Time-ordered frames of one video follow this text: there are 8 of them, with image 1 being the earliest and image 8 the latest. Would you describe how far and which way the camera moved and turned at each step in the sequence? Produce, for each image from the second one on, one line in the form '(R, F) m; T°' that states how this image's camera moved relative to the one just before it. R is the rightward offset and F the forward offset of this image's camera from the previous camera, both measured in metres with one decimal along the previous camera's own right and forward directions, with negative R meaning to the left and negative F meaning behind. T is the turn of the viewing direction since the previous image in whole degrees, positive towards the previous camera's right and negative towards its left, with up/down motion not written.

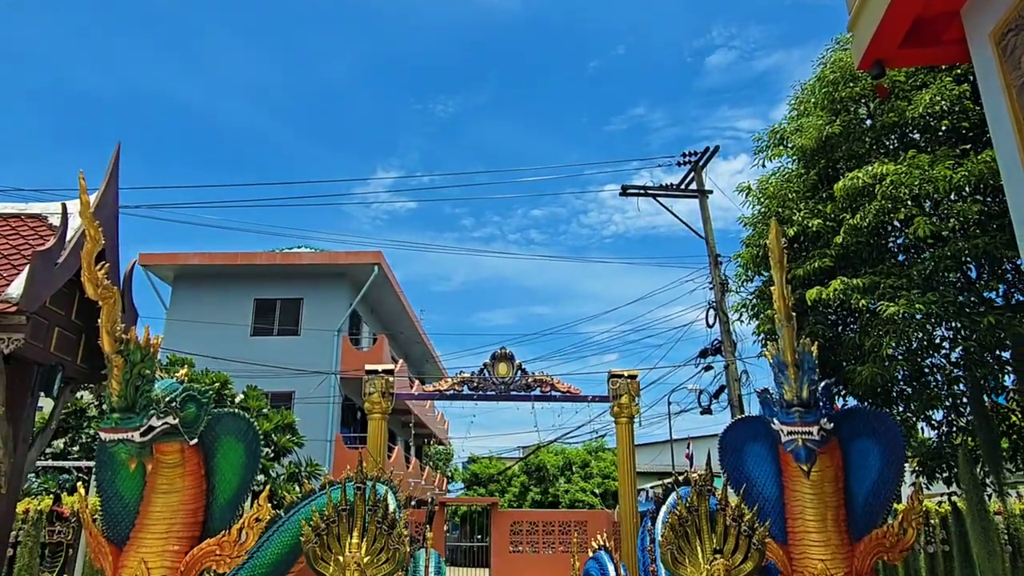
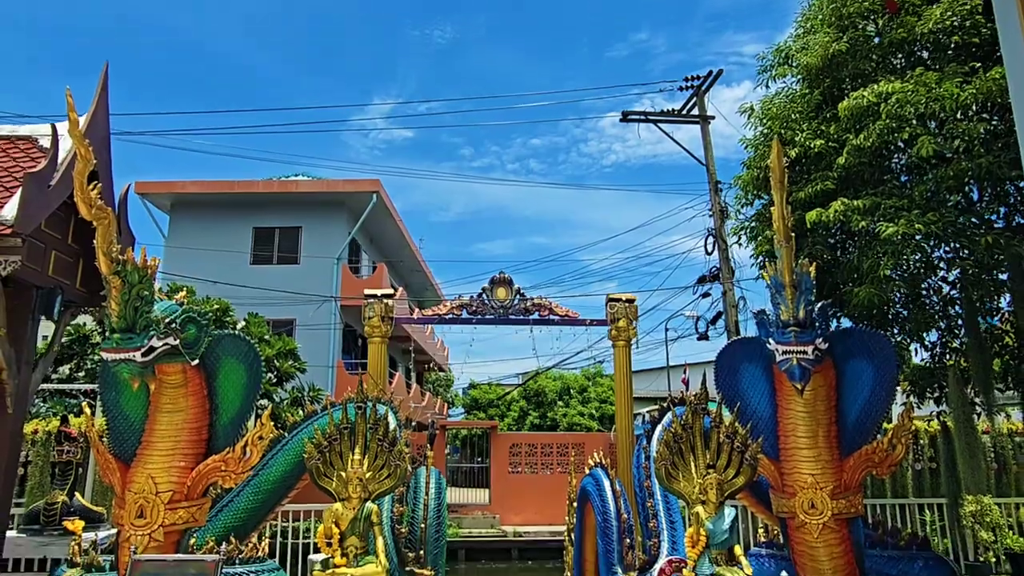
(0.0, 0.0) m; 0°
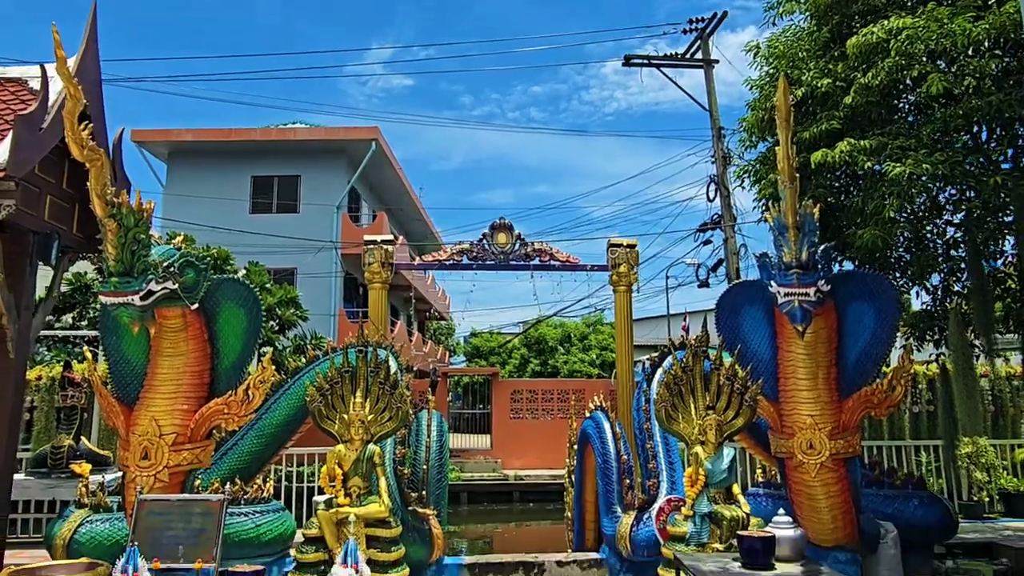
(0.0, 0.0) m; 0°
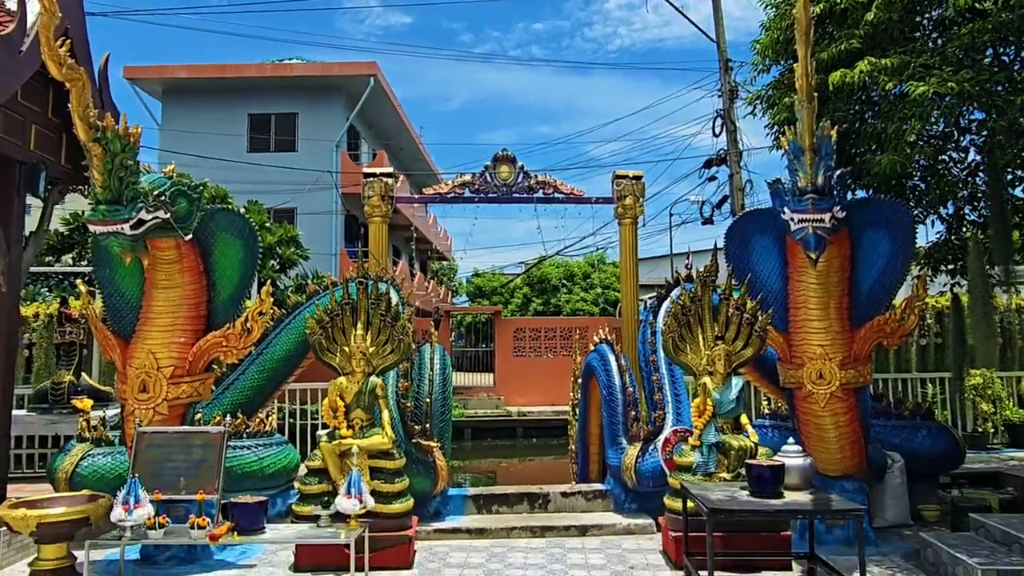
(0.0, +0.2) m; 0°
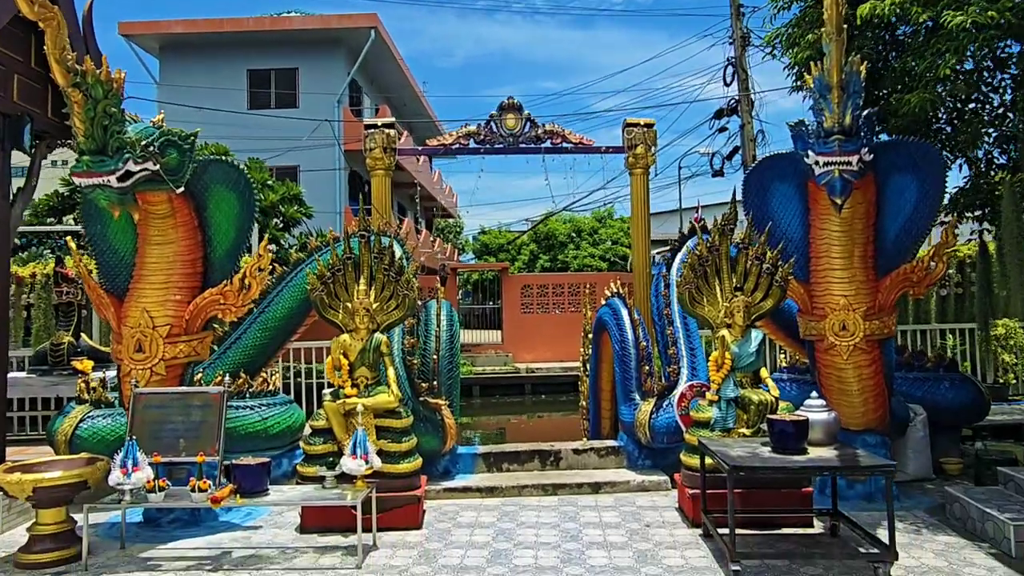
(0.0, +0.2) m; -1°
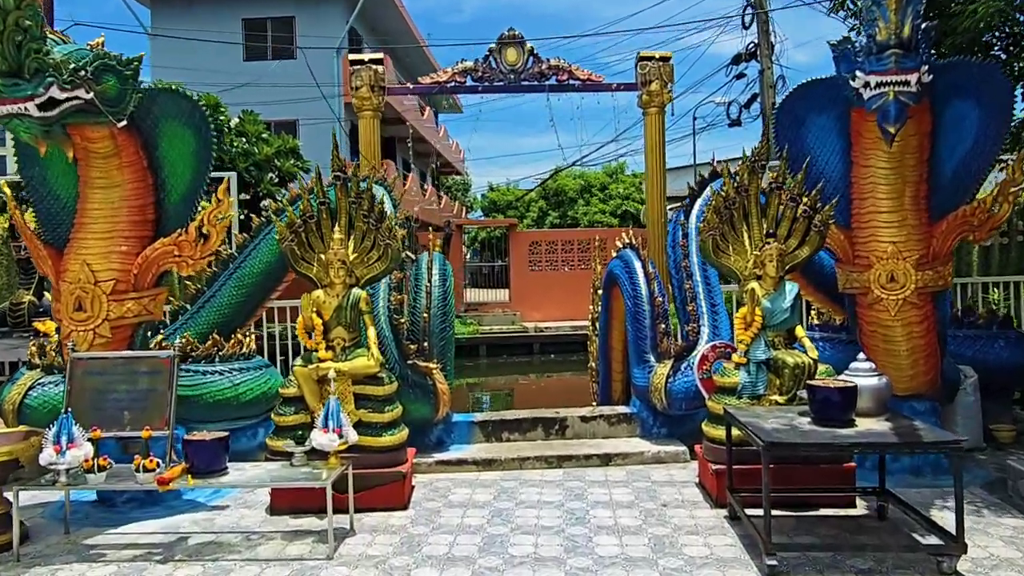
(+0.1, +0.6) m; -1°
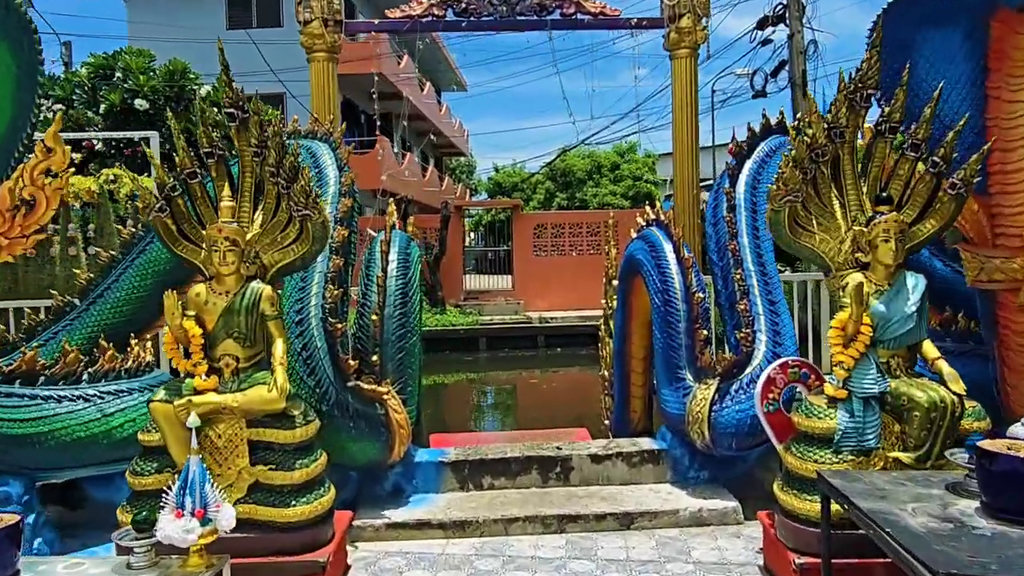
(+0.1, +1.5) m; -1°
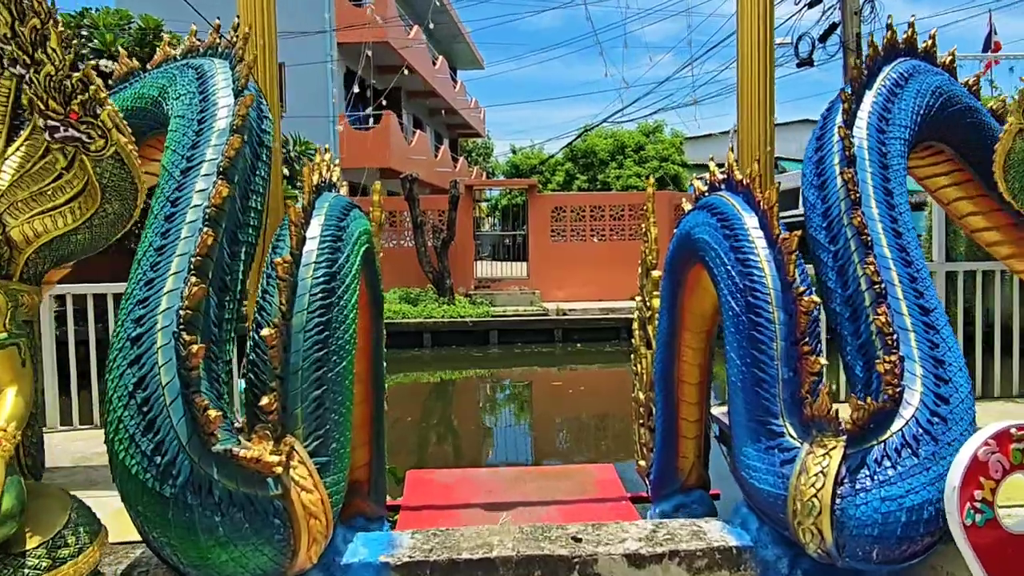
(+0.1, +1.5) m; -2°
